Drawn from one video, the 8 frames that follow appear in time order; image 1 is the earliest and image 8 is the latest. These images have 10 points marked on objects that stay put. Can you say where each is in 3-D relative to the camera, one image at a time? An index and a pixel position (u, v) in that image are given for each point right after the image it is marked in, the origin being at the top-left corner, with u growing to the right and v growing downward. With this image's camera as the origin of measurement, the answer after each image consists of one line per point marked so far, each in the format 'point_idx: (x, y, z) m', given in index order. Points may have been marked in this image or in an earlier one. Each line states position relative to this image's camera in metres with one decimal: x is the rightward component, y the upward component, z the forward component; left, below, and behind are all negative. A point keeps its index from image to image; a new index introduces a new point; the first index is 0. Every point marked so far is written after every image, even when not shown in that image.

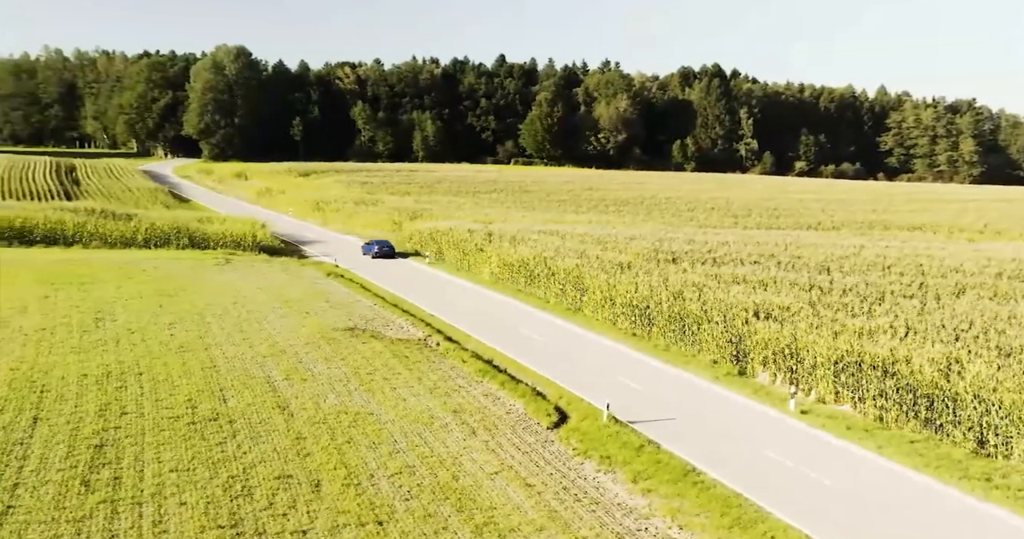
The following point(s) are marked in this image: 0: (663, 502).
0: (+1.8, -2.8, +11.7) m
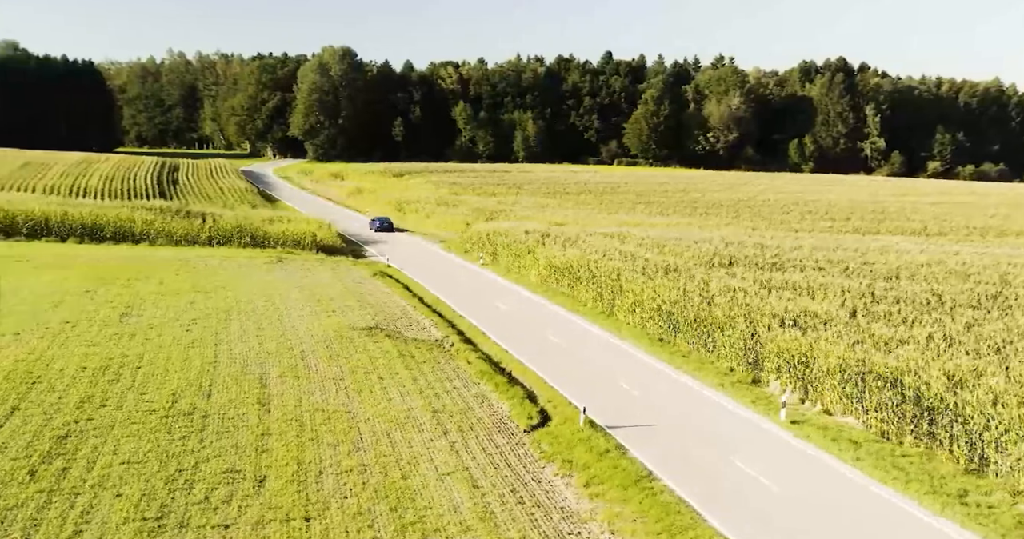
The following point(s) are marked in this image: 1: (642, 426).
0: (+1.1, -2.8, +11.5) m
1: (+2.5, -2.7, +17.3) m
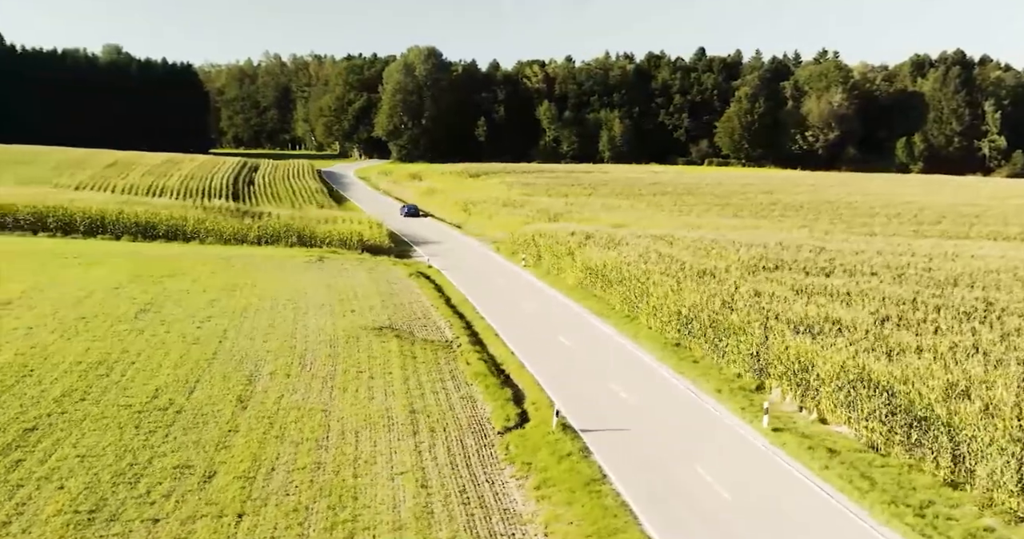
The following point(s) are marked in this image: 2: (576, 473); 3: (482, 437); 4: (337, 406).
0: (+0.4, -2.9, +11.4) m
1: (+2.0, -2.8, +17.2) m
2: (+0.9, -2.7, +12.7) m
3: (-0.5, -2.8, +15.9) m
4: (-3.1, -2.5, +17.6) m
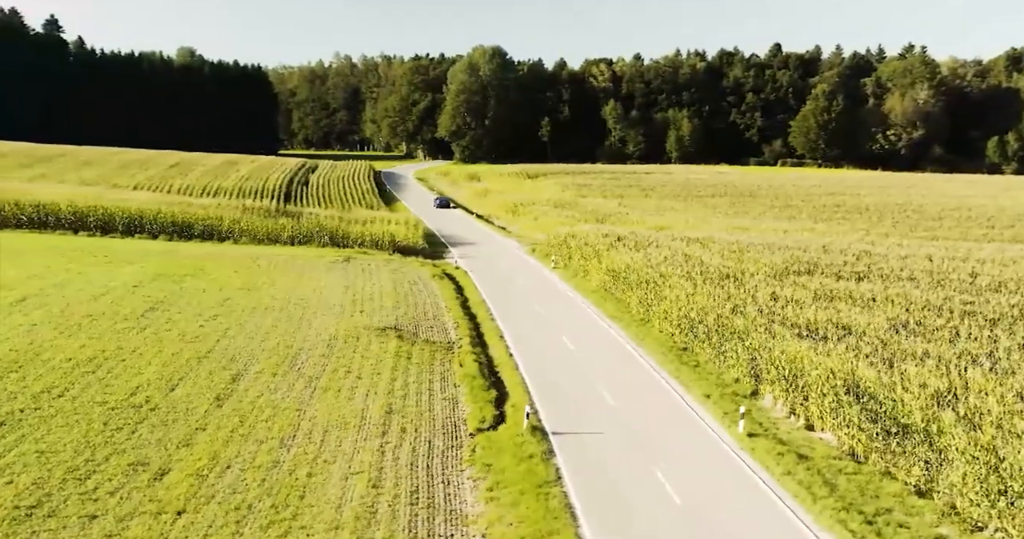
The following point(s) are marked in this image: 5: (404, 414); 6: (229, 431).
0: (-0.2, -2.9, +11.4) m
1: (+1.6, -2.8, +17.1) m
2: (+0.3, -2.7, +12.7) m
3: (-1.0, -2.8, +15.9) m
4: (-3.6, -2.5, +17.7) m
5: (-2.0, -2.7, +17.9) m
6: (-4.4, -2.5, +14.8) m
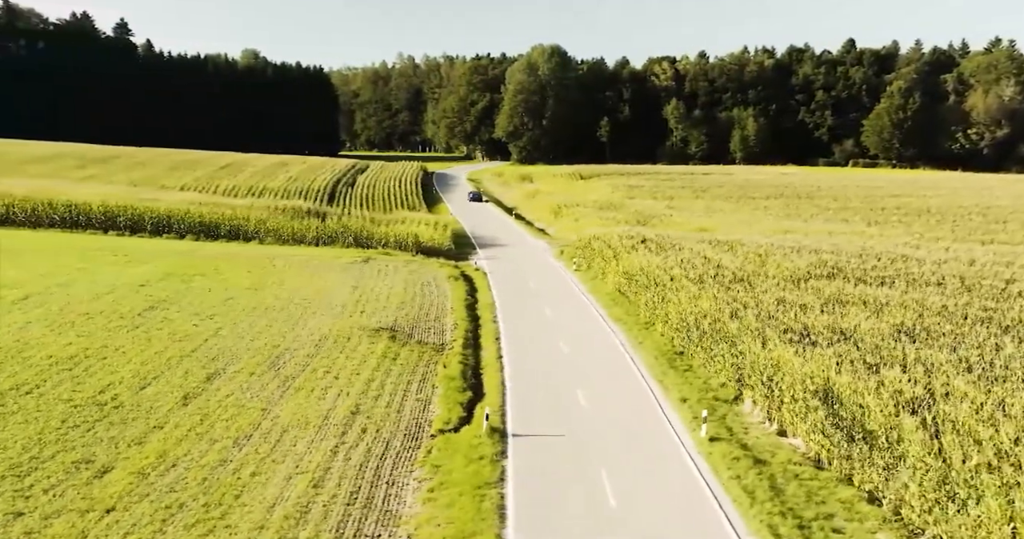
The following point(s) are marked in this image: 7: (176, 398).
0: (-1.0, -2.9, +11.4) m
1: (+0.9, -2.9, +17.2) m
2: (-0.5, -2.8, +12.8) m
3: (-1.7, -2.8, +15.9) m
4: (-4.2, -2.6, +17.8) m
5: (-2.7, -2.7, +18.0) m
6: (-5.1, -2.5, +14.9) m
7: (-6.3, -2.4, +17.8) m
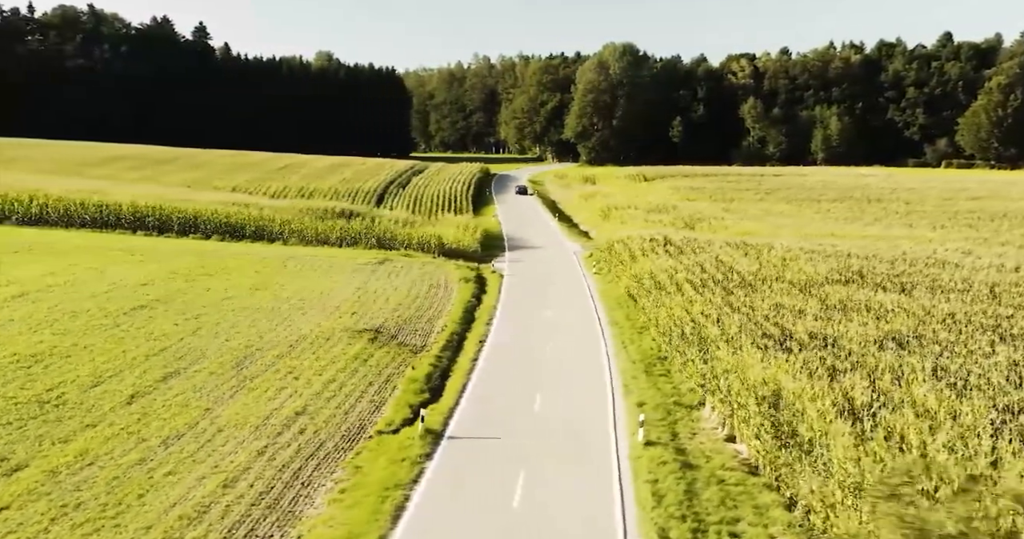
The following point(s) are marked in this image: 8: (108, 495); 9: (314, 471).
0: (-2.2, -2.9, +11.5) m
1: (-0.2, -2.9, +17.2) m
2: (-1.6, -2.8, +12.8) m
3: (-2.8, -2.9, +16.0) m
4: (-5.3, -2.6, +18.0) m
5: (-3.7, -2.8, +18.1) m
6: (-6.2, -2.5, +15.1) m
7: (-7.3, -2.4, +18.0) m
8: (-4.8, -2.7, +11.4) m
9: (-2.8, -2.9, +13.6) m
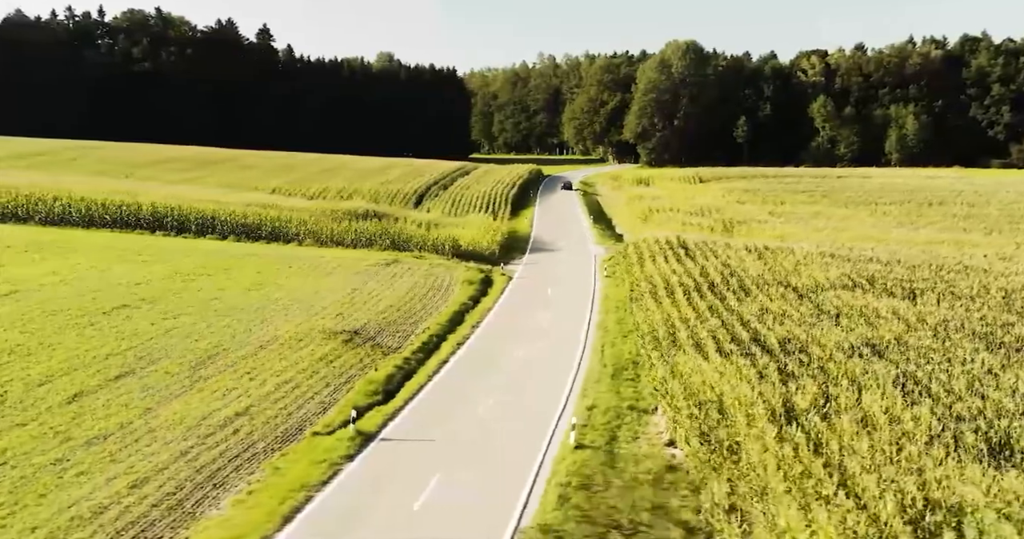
0: (-3.4, -3.0, +11.6) m
1: (-1.3, -3.0, +17.3) m
2: (-2.8, -2.9, +12.9) m
3: (-4.0, -2.9, +16.2) m
4: (-6.4, -2.6, +18.1) m
5: (-4.9, -2.8, +18.2) m
6: (-7.4, -2.5, +15.2) m
7: (-8.5, -2.4, +18.1) m
8: (-6.0, -2.7, +11.6) m
9: (-4.0, -2.9, +13.7) m
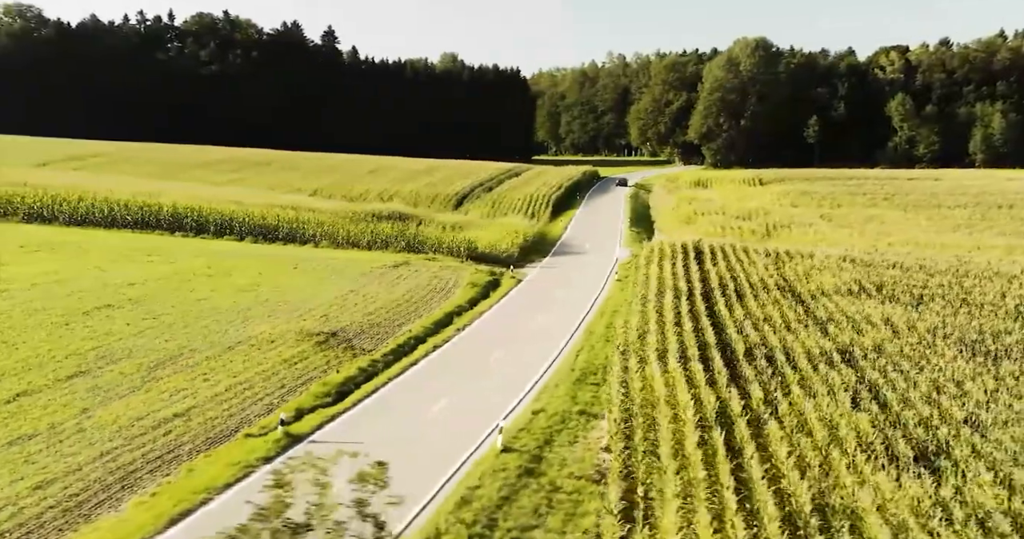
0: (-4.7, -3.0, +11.8) m
1: (-2.6, -3.1, +17.4) m
2: (-4.1, -2.9, +13.1) m
3: (-5.2, -3.0, +16.3) m
4: (-7.7, -2.6, +18.3) m
5: (-6.1, -2.9, +18.4) m
6: (-8.7, -2.6, +15.5) m
7: (-9.7, -2.4, +18.4) m
8: (-7.3, -2.7, +11.8) m
9: (-5.3, -3.0, +13.9) m
